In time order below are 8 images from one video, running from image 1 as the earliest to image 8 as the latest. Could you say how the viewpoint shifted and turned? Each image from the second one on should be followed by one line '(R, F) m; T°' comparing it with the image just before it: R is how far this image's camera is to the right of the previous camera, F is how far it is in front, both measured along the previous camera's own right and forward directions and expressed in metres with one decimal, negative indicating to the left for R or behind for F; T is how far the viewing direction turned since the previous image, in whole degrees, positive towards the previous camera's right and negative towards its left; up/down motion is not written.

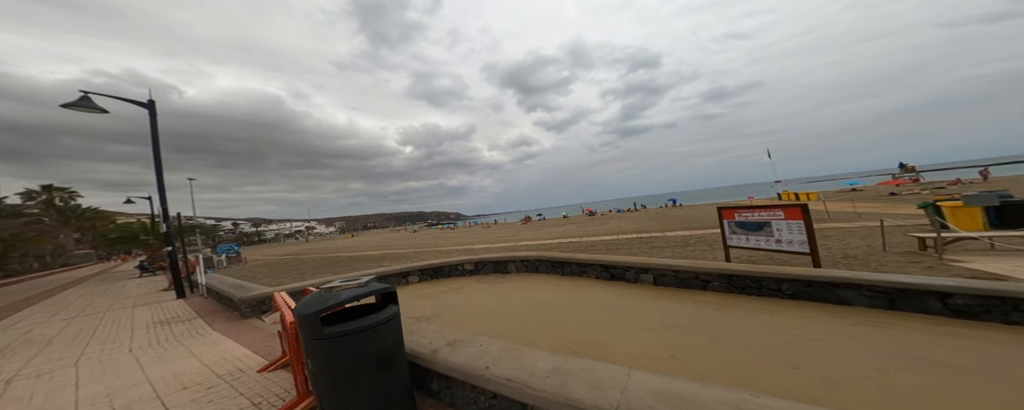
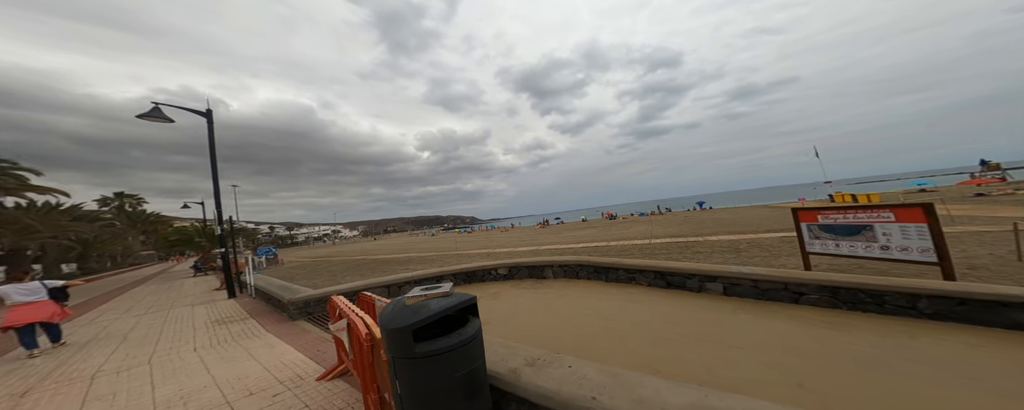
(-0.3, +0.1) m; -4°
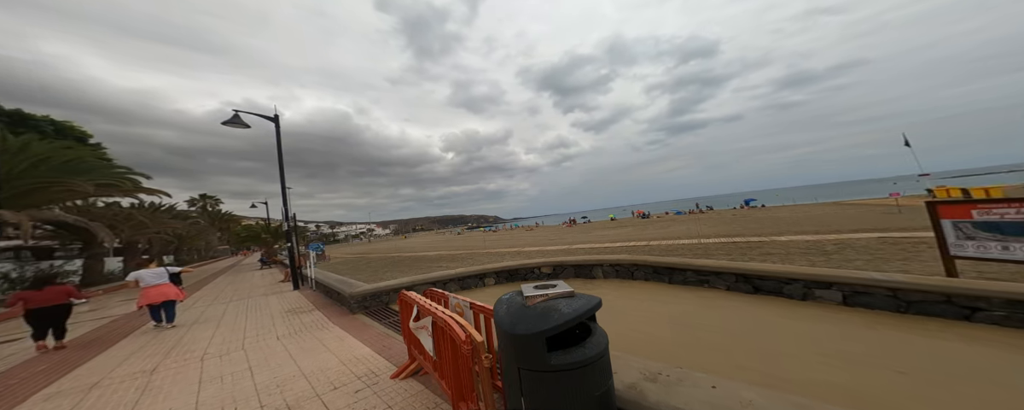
(-0.3, +0.1) m; -6°
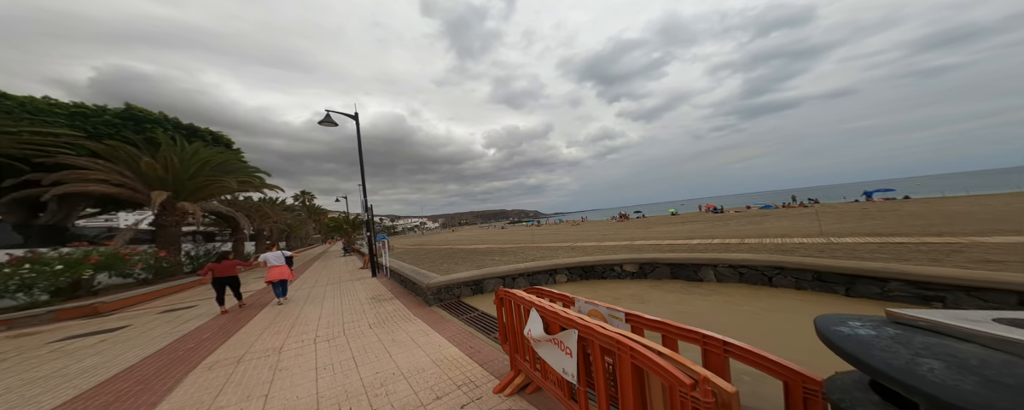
(-0.6, +0.4) m; -10°
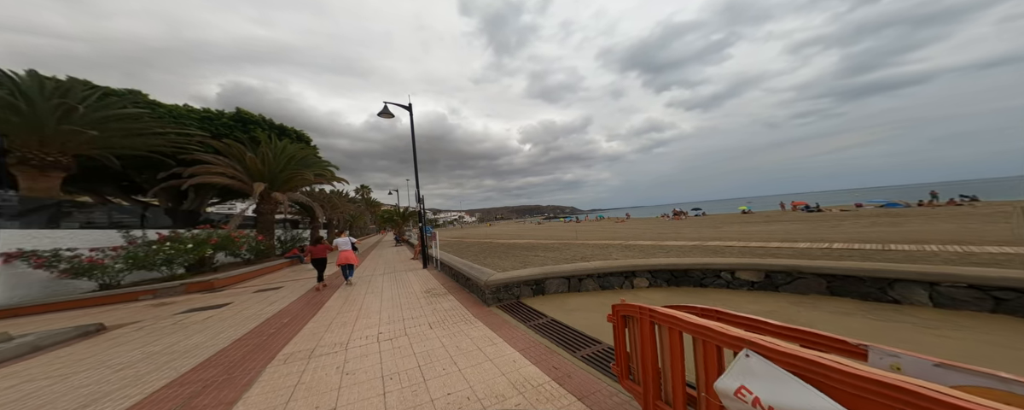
(-0.6, +0.6) m; -9°
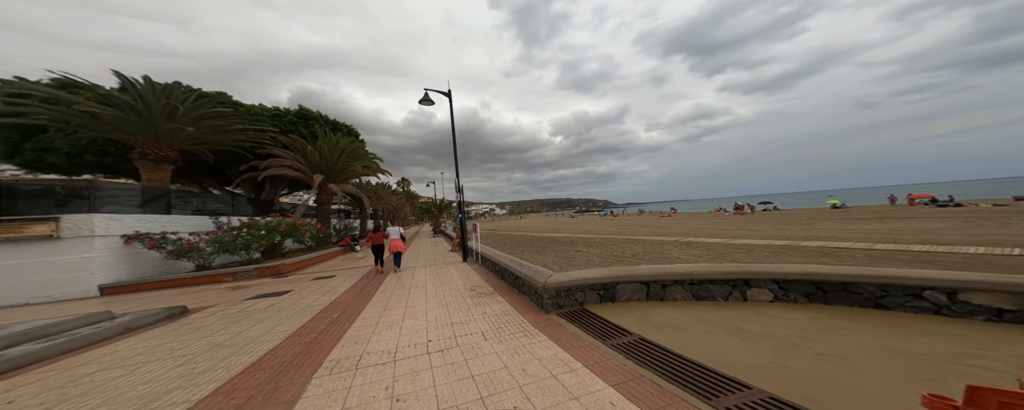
(-0.5, +0.7) m; -7°
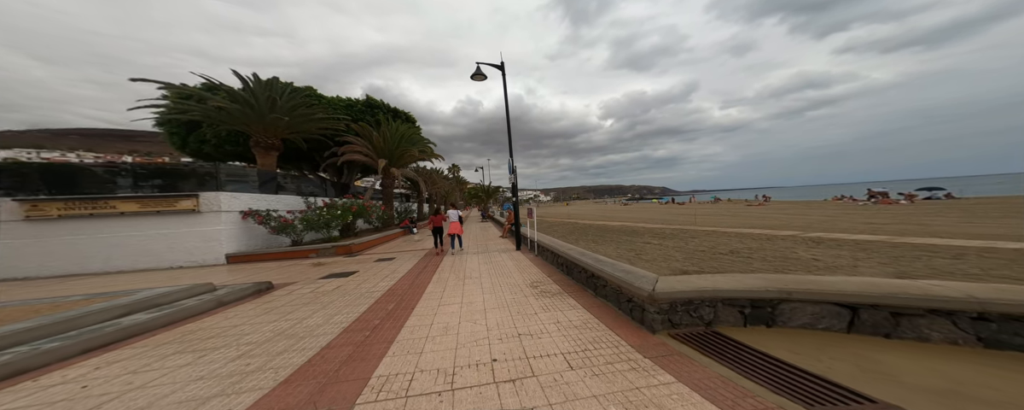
(-0.5, +1.1) m; -11°
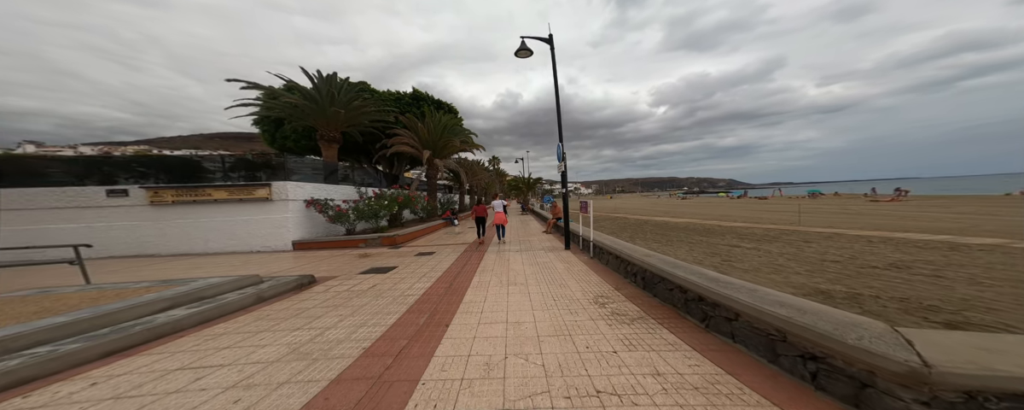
(-0.3, +1.3) m; -11°
